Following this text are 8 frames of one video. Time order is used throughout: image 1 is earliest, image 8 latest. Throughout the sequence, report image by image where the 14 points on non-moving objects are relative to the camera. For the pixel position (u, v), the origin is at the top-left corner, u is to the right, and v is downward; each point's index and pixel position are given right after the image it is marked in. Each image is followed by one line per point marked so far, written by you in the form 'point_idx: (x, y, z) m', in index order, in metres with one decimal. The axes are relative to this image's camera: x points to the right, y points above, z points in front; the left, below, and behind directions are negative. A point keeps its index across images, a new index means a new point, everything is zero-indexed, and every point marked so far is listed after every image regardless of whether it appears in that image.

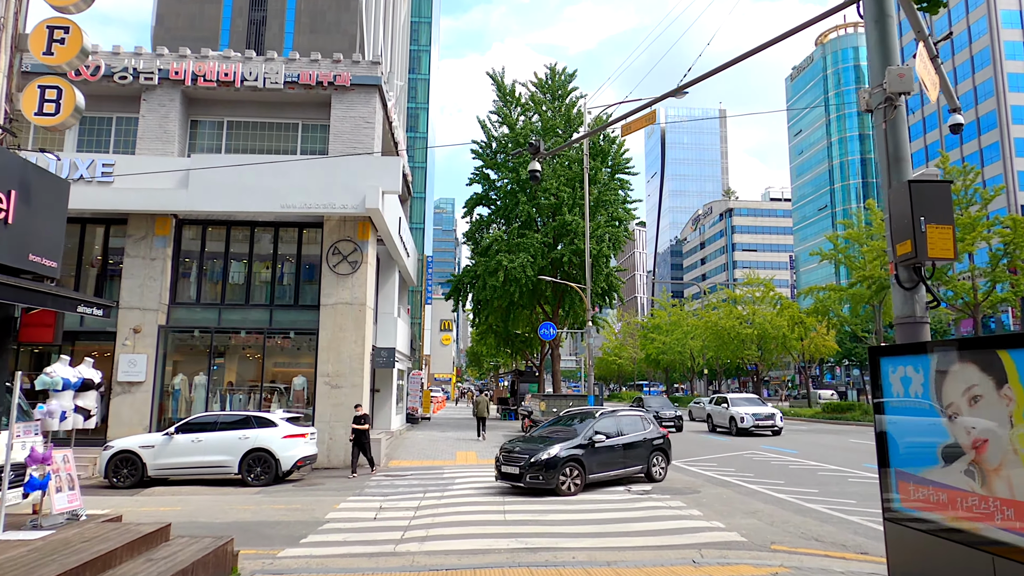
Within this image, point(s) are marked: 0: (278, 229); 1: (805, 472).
0: (-7.0, +1.8, +19.6) m
1: (+6.7, -4.2, +15.0) m
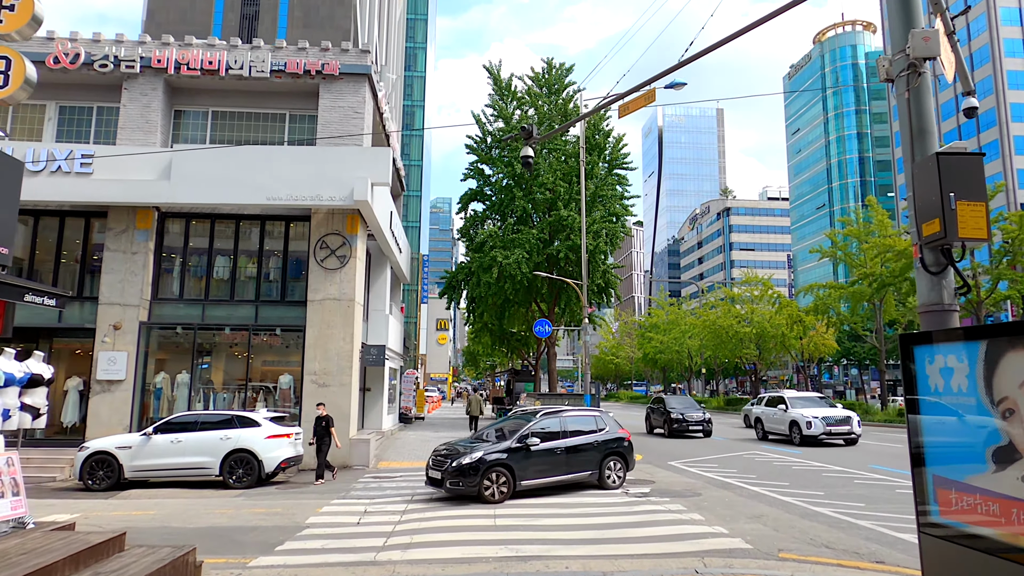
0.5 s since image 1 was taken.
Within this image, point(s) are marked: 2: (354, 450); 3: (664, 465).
0: (-7.1, +1.9, +18.9) m
1: (+6.5, -4.1, +14.5) m
2: (-4.1, -4.2, +17.2) m
3: (+3.8, -4.5, +16.6) m
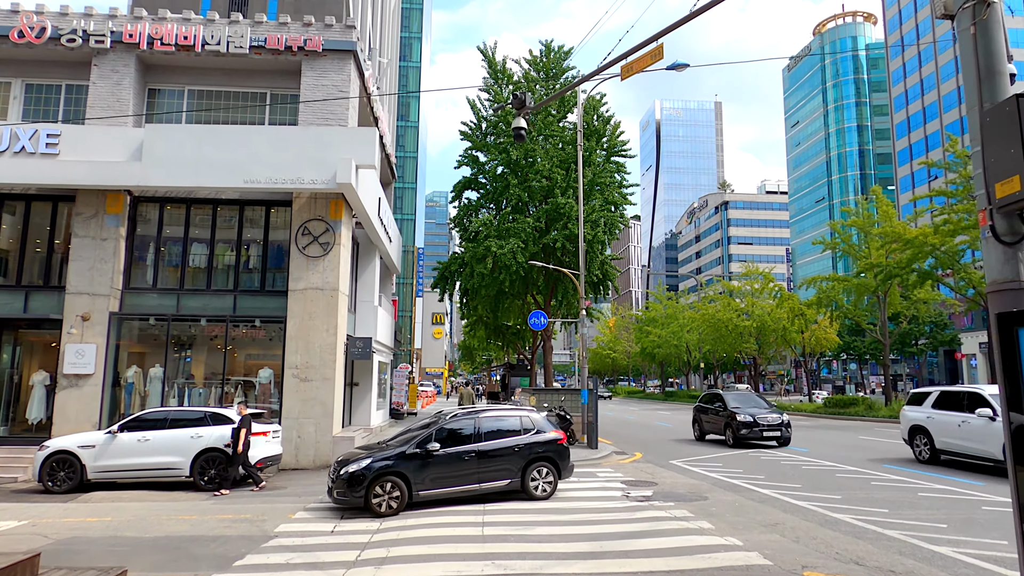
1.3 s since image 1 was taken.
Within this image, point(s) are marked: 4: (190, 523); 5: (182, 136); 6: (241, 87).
0: (-7.3, +2.2, +17.9) m
1: (+6.4, -3.8, +13.5) m
2: (-4.3, -3.9, +16.2) m
3: (+3.7, -4.2, +15.7) m
4: (-4.8, -3.5, +9.8) m
5: (-8.1, +3.7, +16.2) m
6: (-7.5, +5.6, +18.3) m
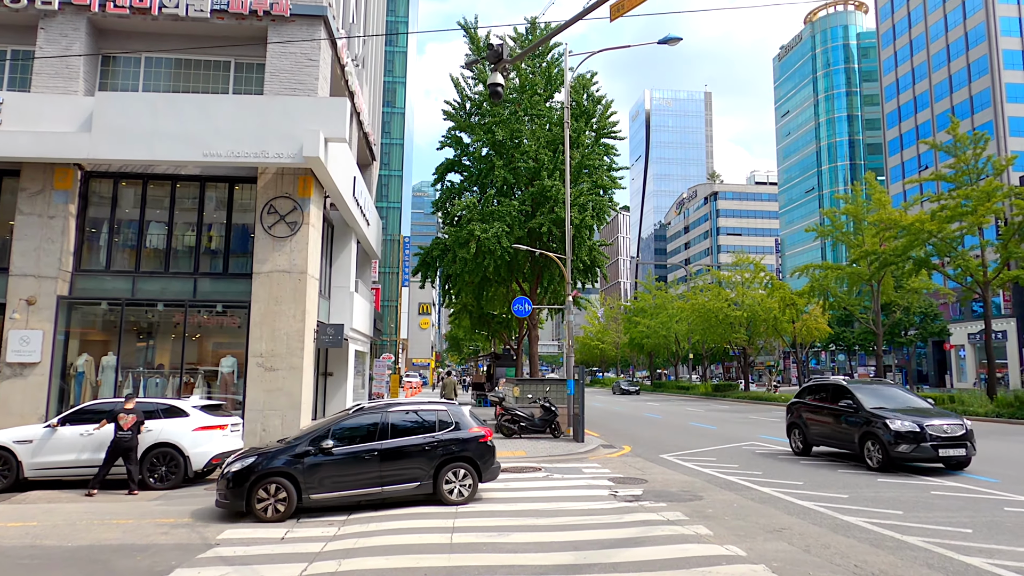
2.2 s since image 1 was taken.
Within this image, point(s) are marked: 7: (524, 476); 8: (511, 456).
0: (-7.8, +2.6, +16.7) m
1: (+5.9, -3.5, +12.6) m
2: (-4.7, -3.5, +15.2) m
3: (+3.2, -3.8, +14.8) m
4: (-5.1, -3.2, +8.7) m
5: (-8.5, +4.2, +15.0) m
6: (-8.0, +6.0, +17.0) m
7: (+0.2, -3.7, +12.8) m
8: (0.0, -3.9, +15.5) m
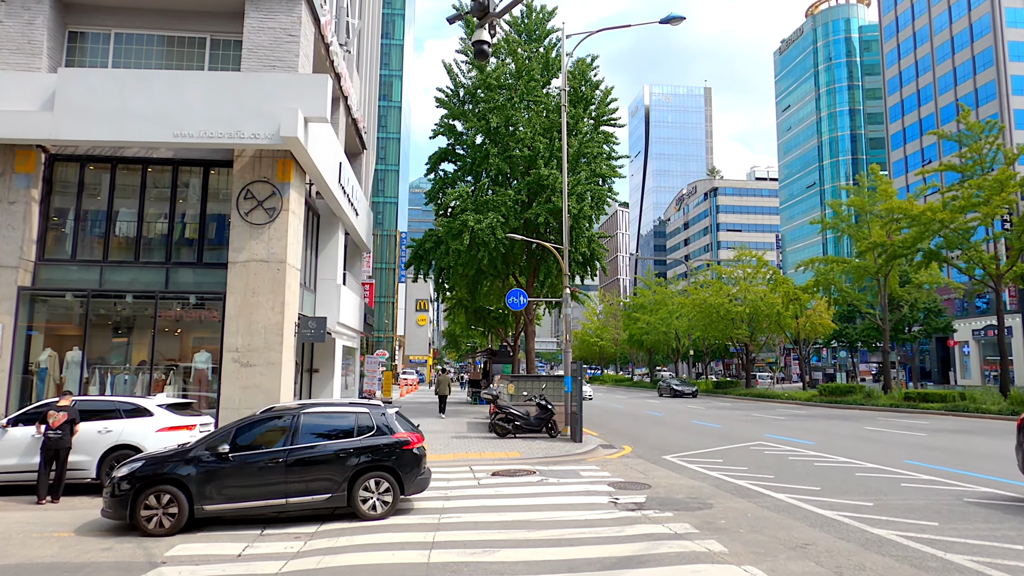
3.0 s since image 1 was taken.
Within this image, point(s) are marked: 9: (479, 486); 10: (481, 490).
0: (-7.9, +2.8, +15.7) m
1: (+5.8, -3.3, +11.7) m
2: (-4.9, -3.3, +14.2) m
3: (+3.1, -3.6, +13.8) m
4: (-5.3, -3.0, +7.7) m
5: (-8.6, +4.4, +13.9) m
6: (-8.1, +6.2, +16.0) m
7: (+0.1, -3.5, +11.8) m
8: (-0.2, -3.7, +14.6) m
9: (-0.6, -3.4, +11.4) m
10: (-0.5, -3.3, +10.9) m
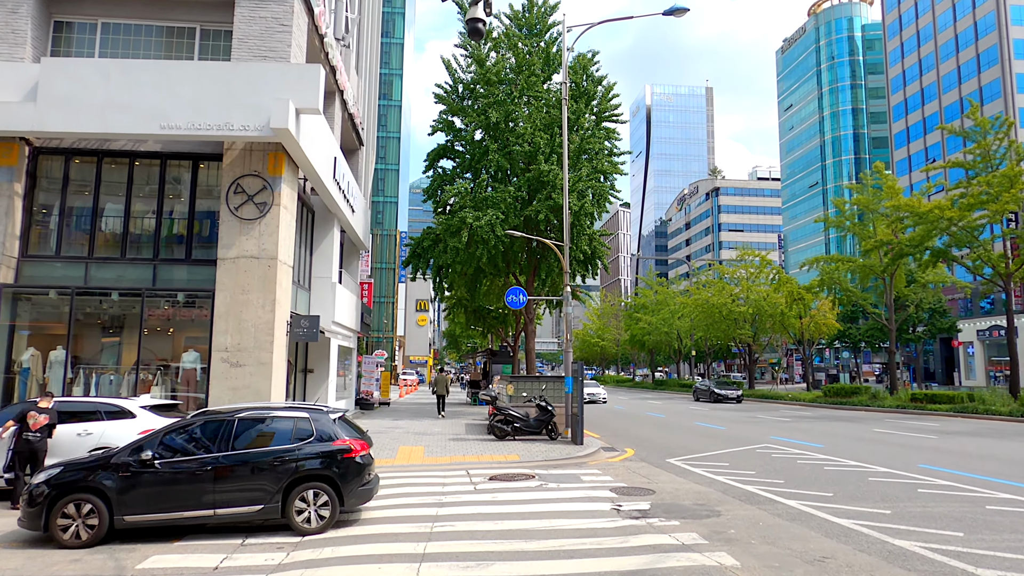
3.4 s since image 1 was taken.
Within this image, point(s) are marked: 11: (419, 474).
0: (-7.9, +2.9, +15.2) m
1: (+5.8, -3.2, +11.2) m
2: (-4.9, -3.3, +13.7) m
3: (+3.1, -3.6, +13.3) m
4: (-5.3, -2.9, +7.2) m
5: (-8.7, +4.4, +13.5) m
6: (-8.2, +6.3, +15.5) m
7: (+0.1, -3.4, +11.4) m
8: (-0.2, -3.7, +14.1) m
9: (-0.6, -3.4, +11.0) m
10: (-0.6, -3.3, +10.5) m
11: (-1.8, -3.6, +12.8) m
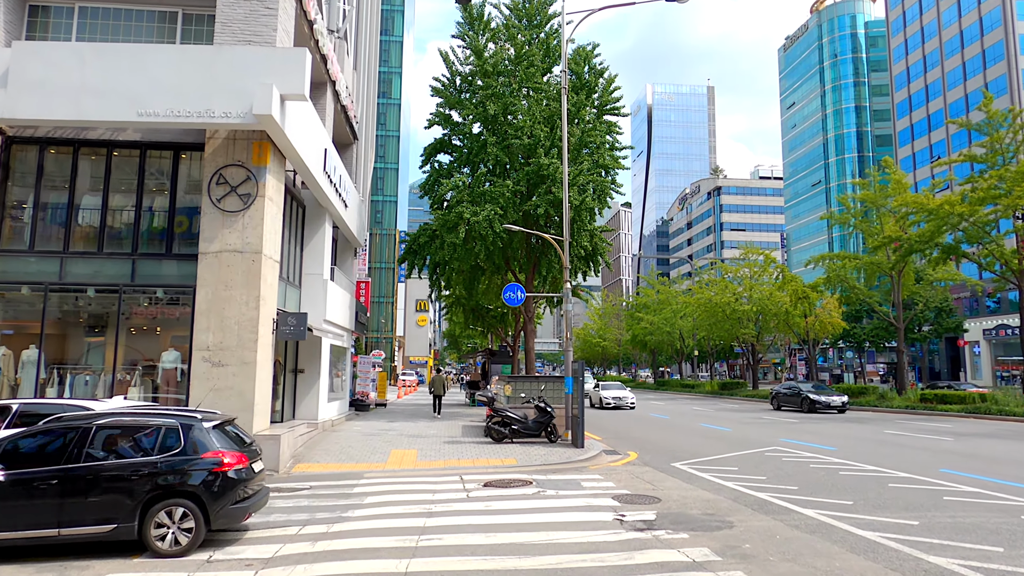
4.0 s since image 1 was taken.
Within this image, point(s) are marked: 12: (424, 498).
0: (-8.0, +3.0, +14.5) m
1: (+5.7, -3.1, +10.5) m
2: (-5.0, -3.2, +13.0) m
3: (+3.0, -3.5, +12.6) m
4: (-5.4, -2.8, +6.5) m
5: (-8.7, +4.5, +12.8) m
6: (-8.2, +6.4, +14.9) m
7: (0.0, -3.3, +10.7) m
8: (-0.3, -3.6, +13.4) m
9: (-0.7, -3.3, +10.2) m
10: (-0.6, -3.2, +9.8) m
11: (-1.9, -3.5, +12.1) m
12: (-1.4, -3.3, +10.3) m
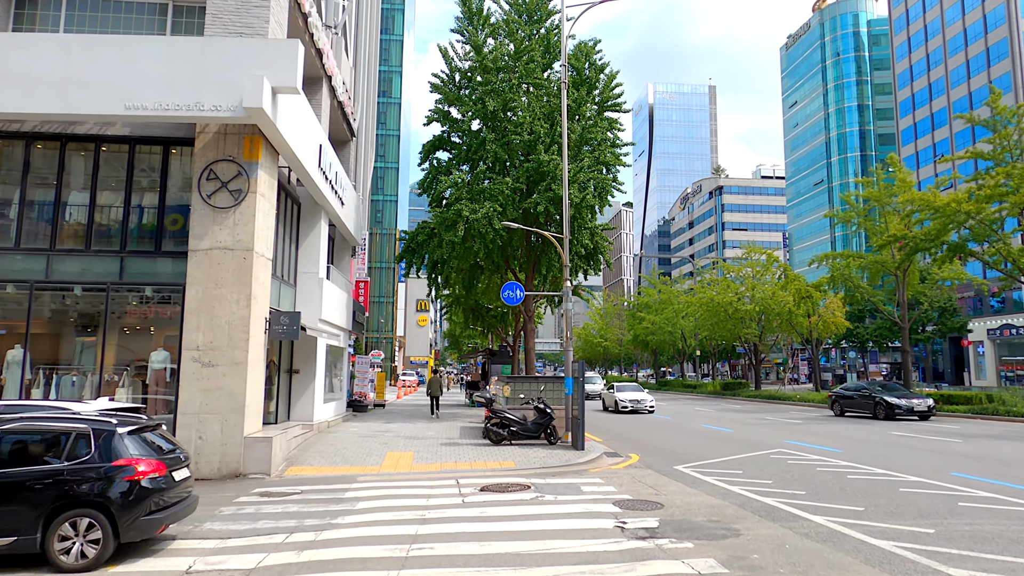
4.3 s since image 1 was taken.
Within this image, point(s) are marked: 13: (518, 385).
0: (-8.1, +3.0, +14.2) m
1: (+5.7, -3.1, +10.1) m
2: (-5.0, -3.1, +12.7) m
3: (+2.9, -3.4, +12.2) m
4: (-5.4, -2.8, +6.2) m
5: (-8.8, +4.5, +12.4) m
6: (-8.3, +6.4, +14.5) m
7: (0.0, -3.3, +10.3) m
8: (-0.3, -3.5, +13.0) m
9: (-0.7, -3.2, +9.9) m
10: (-0.7, -3.2, +9.4) m
11: (-1.9, -3.5, +11.8) m
12: (-1.4, -3.2, +9.9) m
13: (+0.2, -2.7, +18.4) m
